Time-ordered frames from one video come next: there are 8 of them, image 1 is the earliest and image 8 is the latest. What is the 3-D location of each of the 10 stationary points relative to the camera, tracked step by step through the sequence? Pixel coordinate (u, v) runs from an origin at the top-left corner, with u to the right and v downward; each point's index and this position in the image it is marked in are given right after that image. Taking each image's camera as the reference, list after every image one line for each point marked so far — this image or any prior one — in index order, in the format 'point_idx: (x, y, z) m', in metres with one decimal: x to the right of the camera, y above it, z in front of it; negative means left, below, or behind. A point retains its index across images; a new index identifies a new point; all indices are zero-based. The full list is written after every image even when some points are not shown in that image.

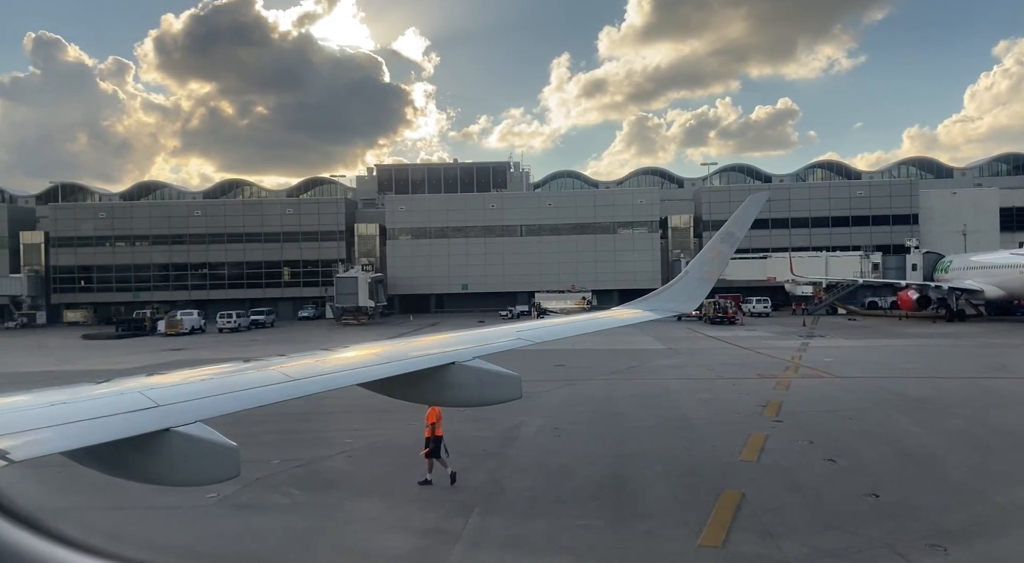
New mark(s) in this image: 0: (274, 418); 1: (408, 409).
0: (-5.2, -3.0, +15.2) m
1: (-2.4, -3.1, +15.9) m
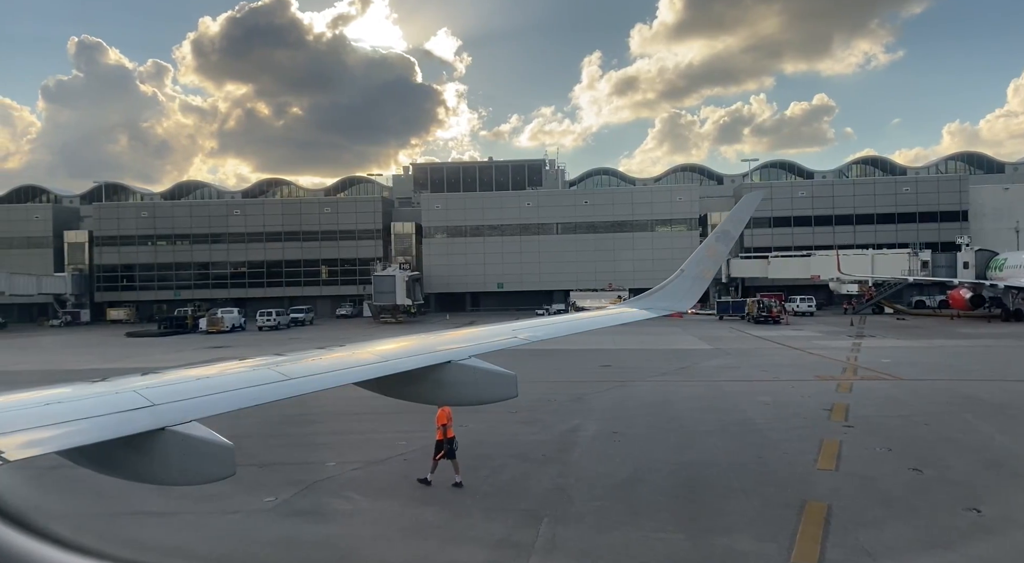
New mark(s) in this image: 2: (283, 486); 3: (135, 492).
0: (-4.0, -2.9, +14.8) m
1: (-1.2, -3.0, +15.4) m
2: (-3.3, -3.0, +10.1) m
3: (-5.3, -3.0, +10.0) m
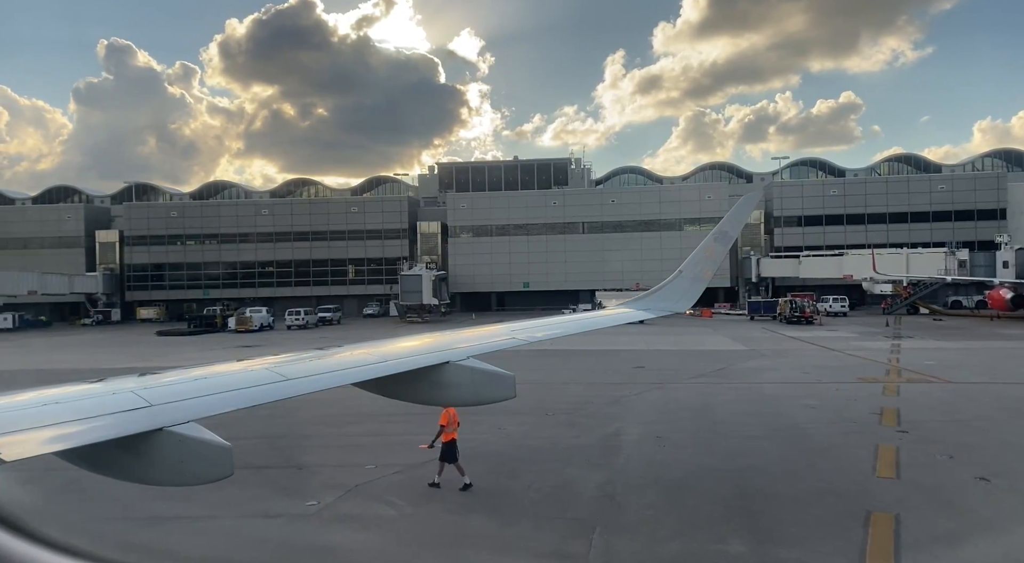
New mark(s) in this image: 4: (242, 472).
0: (-3.2, -2.9, +14.5) m
1: (-0.4, -2.9, +15.0) m
2: (-2.7, -2.9, +9.8) m
3: (-4.7, -3.0, +9.7) m
4: (-4.1, -2.9, +10.6) m
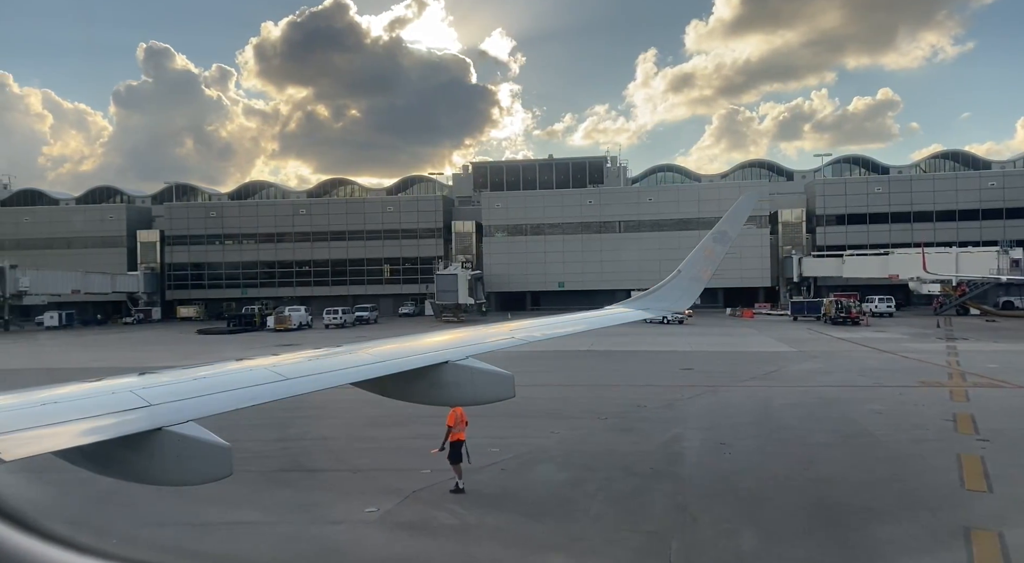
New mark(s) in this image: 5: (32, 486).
0: (-2.1, -2.8, +14.0) m
1: (+0.7, -2.9, +14.4) m
2: (-1.8, -2.9, +9.4) m
3: (-3.8, -2.9, +9.3) m
4: (-3.2, -2.8, +10.2) m
5: (-6.8, -2.9, +9.9) m
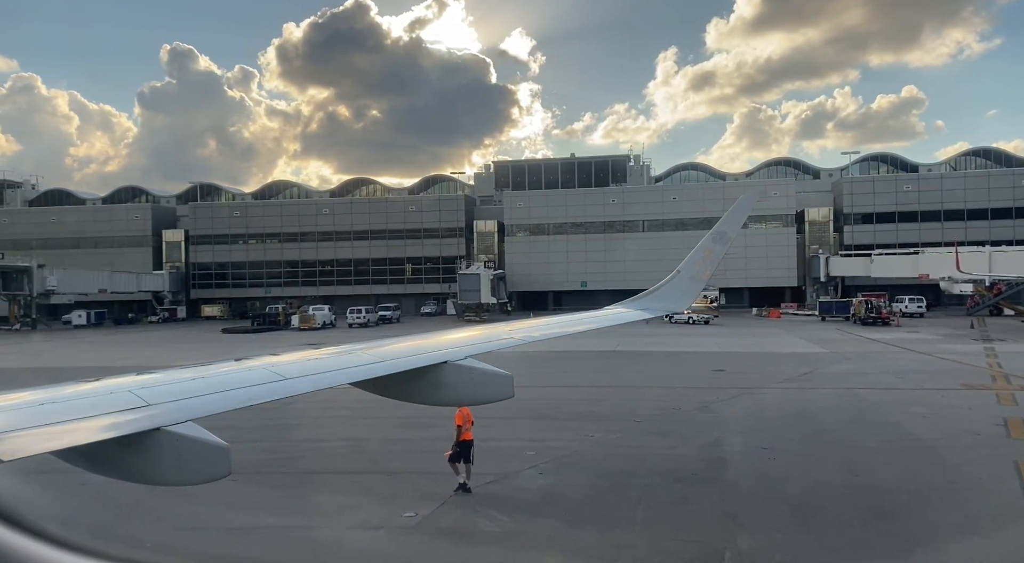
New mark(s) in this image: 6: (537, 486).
0: (-1.5, -2.8, +13.7) m
1: (+1.4, -2.9, +14.0) m
2: (-1.3, -2.8, +9.0) m
3: (-3.3, -2.9, +9.1) m
4: (-2.6, -2.8, +9.9) m
5: (-6.3, -2.9, +9.8) m
6: (+0.3, -2.9, +9.8) m
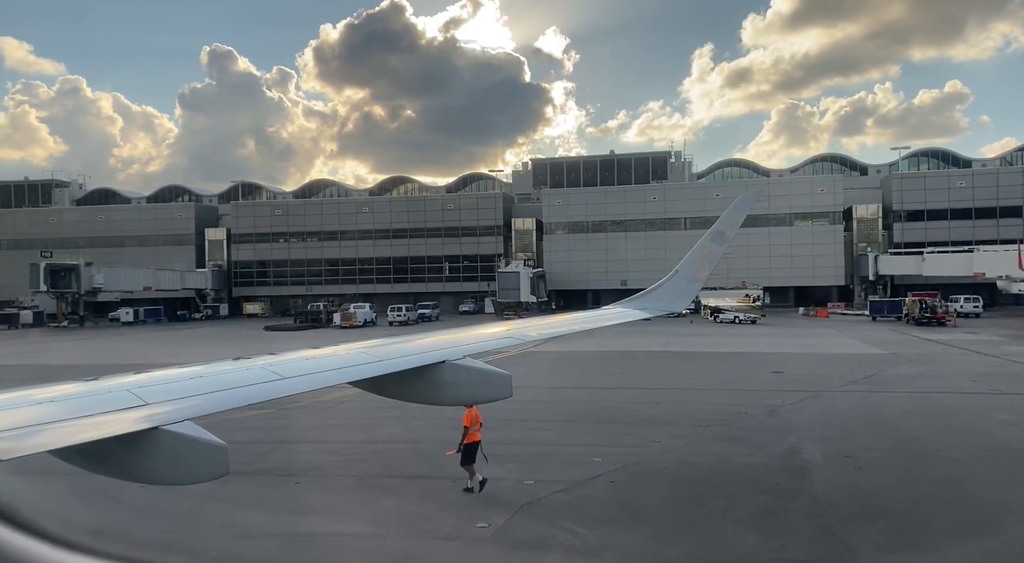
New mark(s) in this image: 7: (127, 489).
0: (-0.3, -2.7, +13.2) m
1: (+2.5, -2.8, +13.4) m
2: (-0.3, -2.8, +8.5) m
3: (-2.3, -2.8, +8.6) m
4: (-1.6, -2.7, +9.5) m
5: (-5.3, -2.8, +9.4) m
6: (+1.3, -2.8, +9.2) m
7: (-5.2, -2.8, +9.3) m
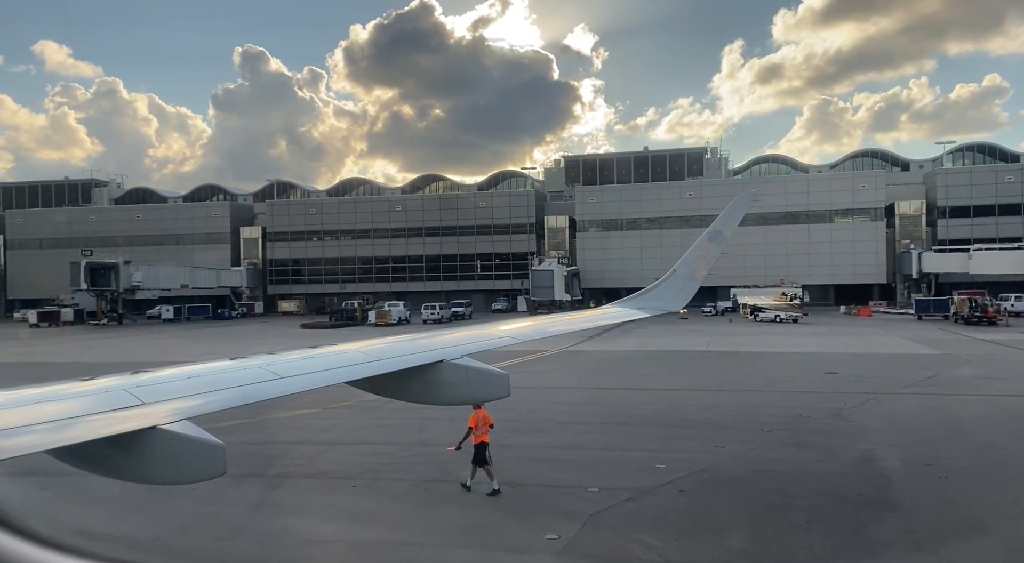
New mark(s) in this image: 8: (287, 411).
0: (+0.6, -2.6, +12.7) m
1: (+3.5, -2.7, +12.8) m
2: (+0.5, -2.7, +8.0) m
3: (-1.5, -2.7, +8.2) m
4: (-0.8, -2.7, +9.0) m
5: (-4.5, -2.7, +9.2) m
6: (+2.1, -2.7, +8.6) m
7: (-4.4, -2.7, +9.0) m
8: (-4.8, -2.7, +14.7) m
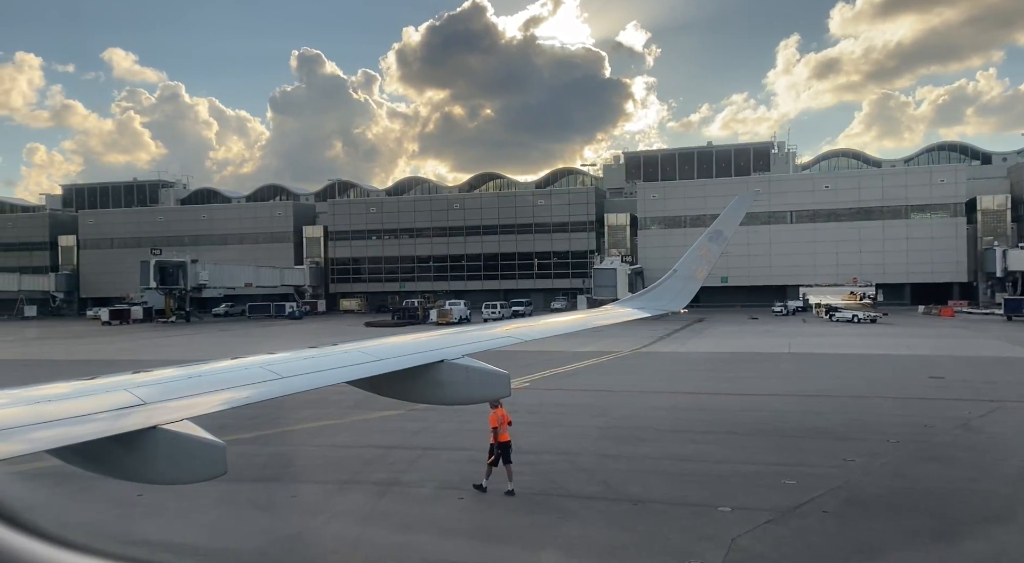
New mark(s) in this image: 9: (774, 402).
0: (+2.3, -2.5, +11.8) m
1: (+5.2, -2.6, +11.7) m
2: (+1.8, -2.6, +7.1) m
3: (-0.1, -2.6, +7.5) m
4: (+0.7, -2.6, +8.2) m
5: (-3.0, -2.7, +8.6) m
6: (+3.6, -2.7, +7.6) m
7: (-2.9, -2.7, +8.5) m
8: (-2.9, -2.7, +14.1) m
9: (+5.9, -2.6, +15.5) m
